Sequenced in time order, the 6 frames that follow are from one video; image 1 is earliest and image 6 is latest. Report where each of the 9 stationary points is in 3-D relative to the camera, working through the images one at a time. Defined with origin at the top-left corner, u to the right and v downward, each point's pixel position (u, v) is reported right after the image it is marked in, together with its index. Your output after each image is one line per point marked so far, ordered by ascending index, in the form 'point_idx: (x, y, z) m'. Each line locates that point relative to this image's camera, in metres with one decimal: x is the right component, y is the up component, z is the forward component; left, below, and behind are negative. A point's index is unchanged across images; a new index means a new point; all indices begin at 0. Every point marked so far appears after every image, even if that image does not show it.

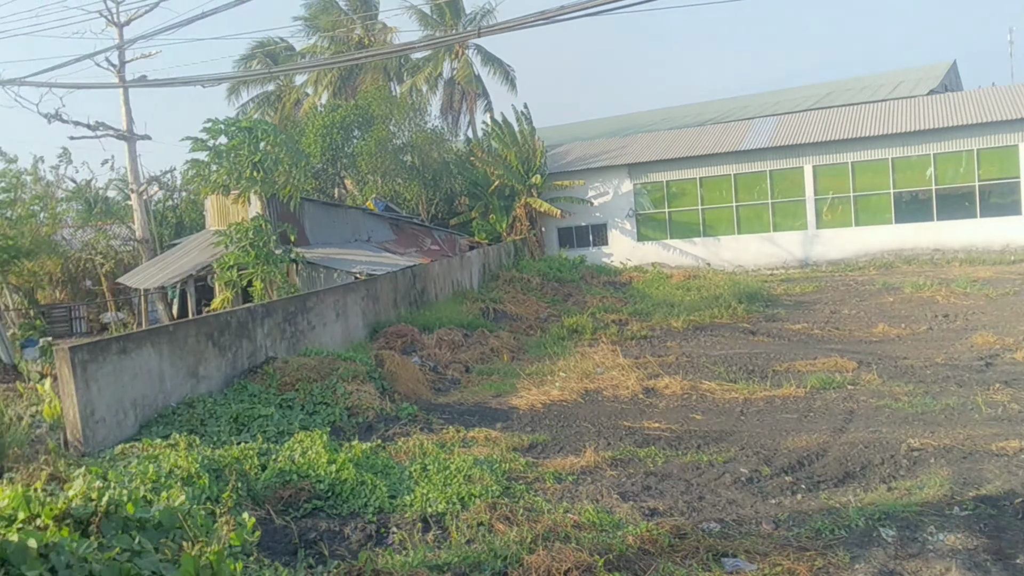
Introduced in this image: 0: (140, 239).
0: (-6.5, +0.9, +14.1) m
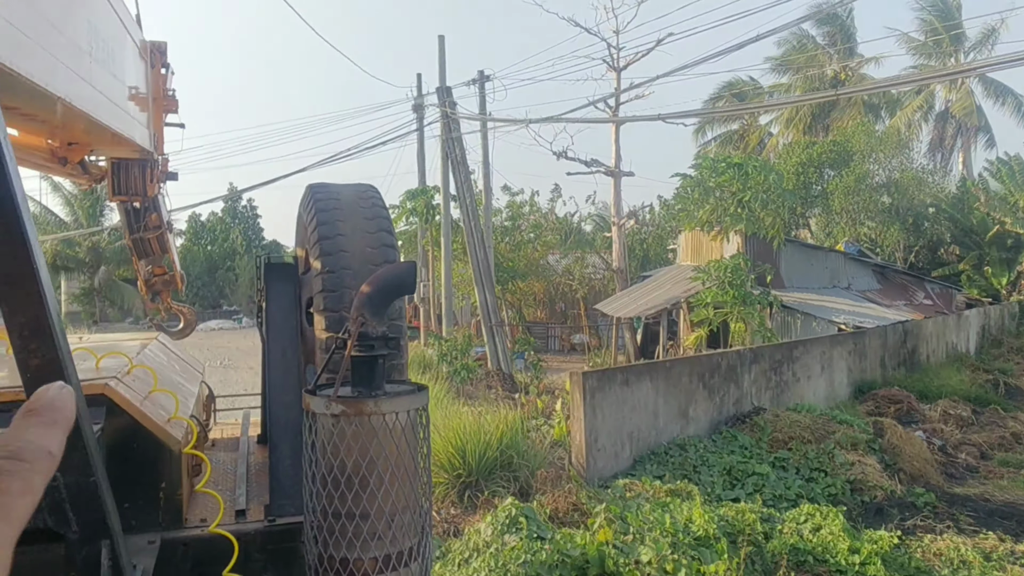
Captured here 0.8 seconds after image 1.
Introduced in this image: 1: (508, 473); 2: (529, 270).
0: (+1.9, +0.3, +14.9) m
1: (0.0, -1.3, +5.4) m
2: (+0.4, +0.4, +17.6) m
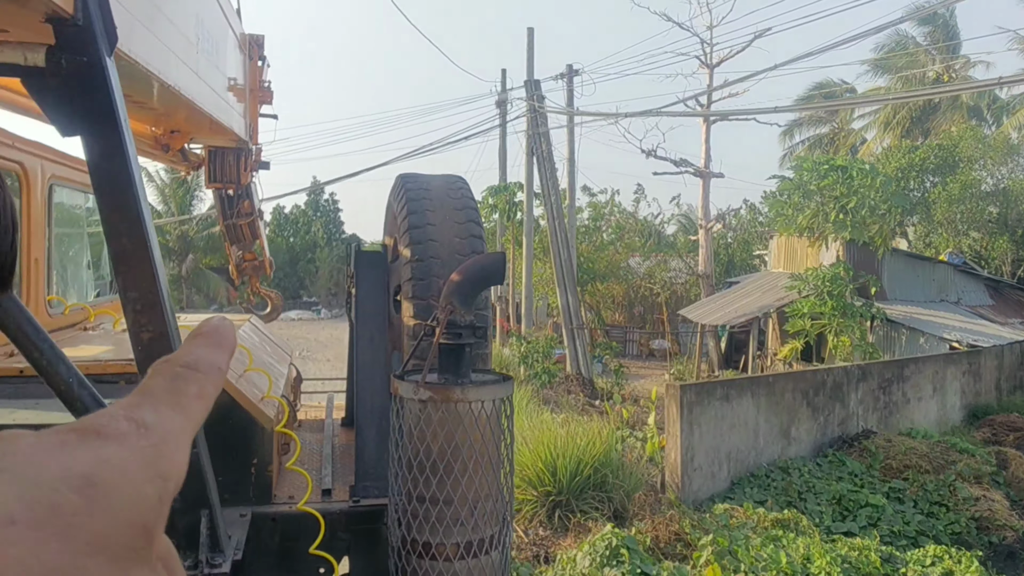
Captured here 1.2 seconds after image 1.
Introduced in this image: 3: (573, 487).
0: (+3.4, +0.2, +14.3) m
1: (+0.6, -1.3, +5.1) m
2: (+2.1, +0.3, +17.2) m
3: (+0.4, -1.2, +5.0) m
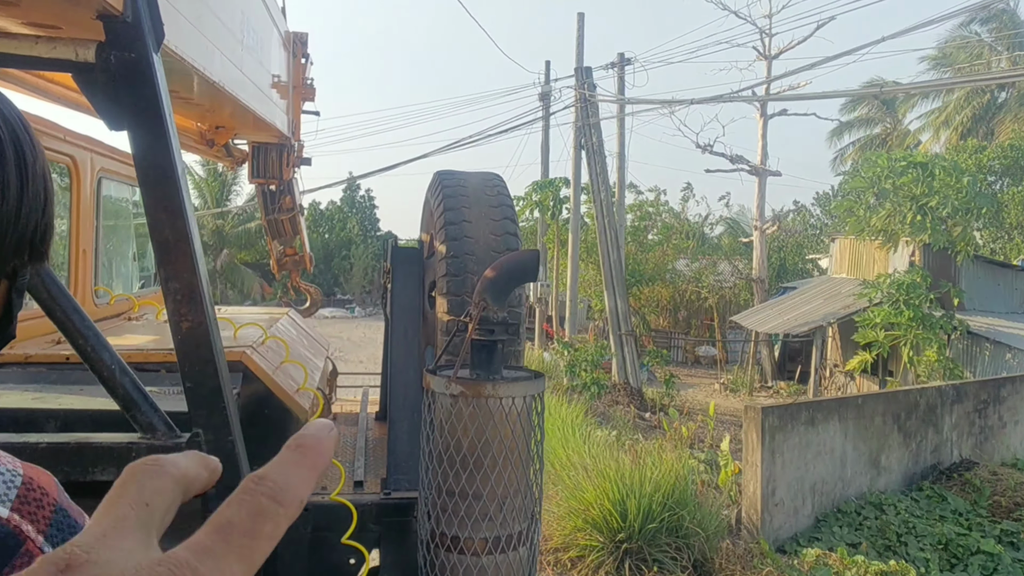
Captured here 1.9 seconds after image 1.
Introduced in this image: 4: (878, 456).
0: (+4.1, +0.2, +13.5) m
1: (+0.8, -1.3, +4.4) m
2: (+2.9, +0.3, +16.4) m
3: (+0.6, -1.2, +4.3) m
4: (+2.4, -1.1, +5.2) m
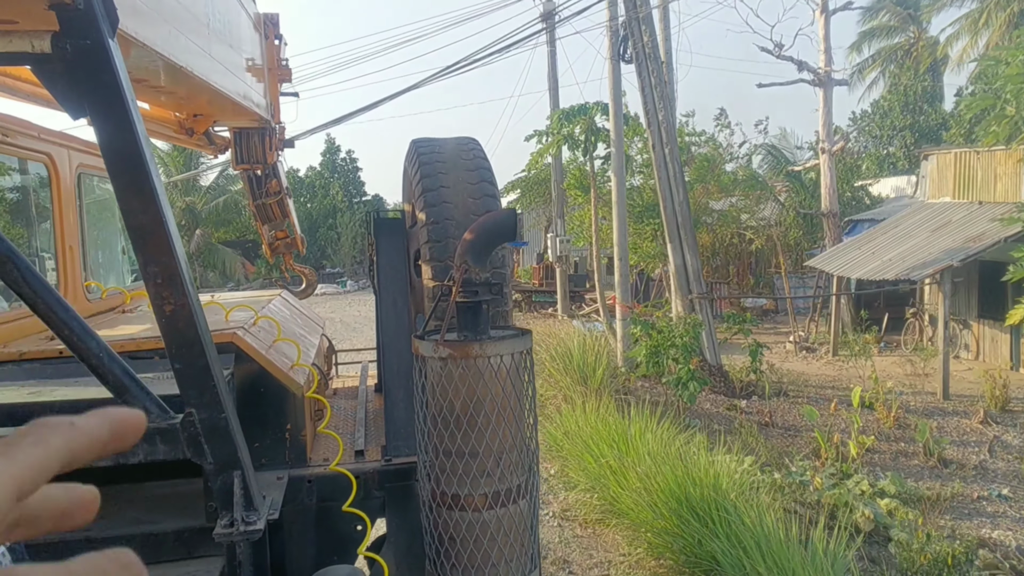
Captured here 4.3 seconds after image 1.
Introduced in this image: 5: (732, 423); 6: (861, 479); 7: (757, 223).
0: (+4.3, +1.1, +11.2) m
1: (+1.3, -1.2, +2.2) m
2: (+3.1, +1.2, +14.1) m
3: (+1.1, -1.1, +2.1) m
4: (+2.8, -0.8, +3.0) m
5: (+1.7, -0.9, +6.6) m
6: (+2.0, -1.0, +5.2) m
7: (+4.4, +1.2, +14.1) m
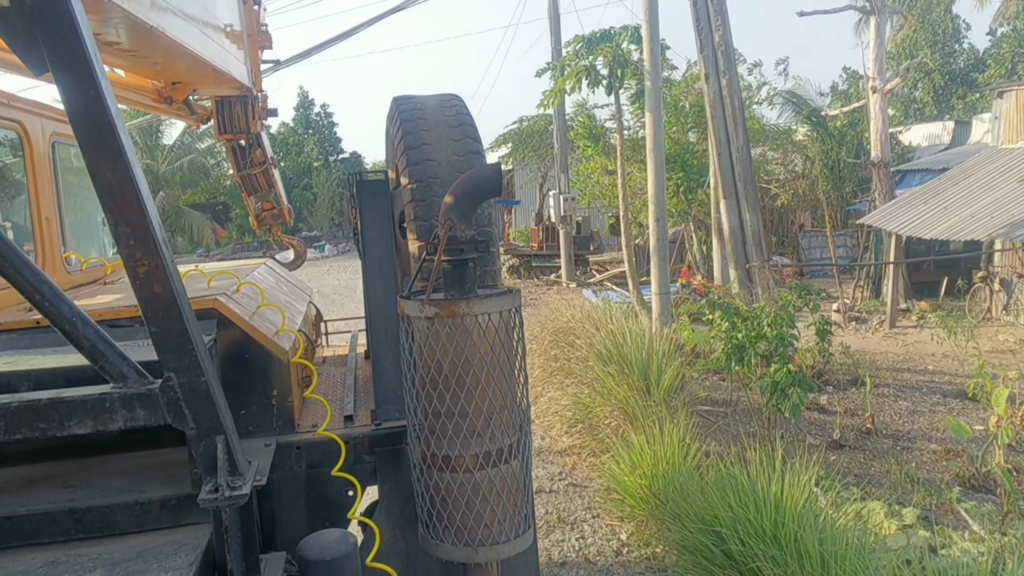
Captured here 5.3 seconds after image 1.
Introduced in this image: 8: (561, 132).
0: (+4.3, +1.5, +9.8) m
1: (+1.6, -1.2, +0.8) m
2: (+3.1, +1.8, +12.6) m
3: (+1.4, -1.1, +0.8) m
4: (+3.0, -0.7, +1.6) m
5: (+1.8, -0.7, +5.3) m
6: (+2.2, -0.8, +3.8) m
7: (+4.3, +1.8, +12.7) m
8: (+0.7, +2.3, +11.7) m
